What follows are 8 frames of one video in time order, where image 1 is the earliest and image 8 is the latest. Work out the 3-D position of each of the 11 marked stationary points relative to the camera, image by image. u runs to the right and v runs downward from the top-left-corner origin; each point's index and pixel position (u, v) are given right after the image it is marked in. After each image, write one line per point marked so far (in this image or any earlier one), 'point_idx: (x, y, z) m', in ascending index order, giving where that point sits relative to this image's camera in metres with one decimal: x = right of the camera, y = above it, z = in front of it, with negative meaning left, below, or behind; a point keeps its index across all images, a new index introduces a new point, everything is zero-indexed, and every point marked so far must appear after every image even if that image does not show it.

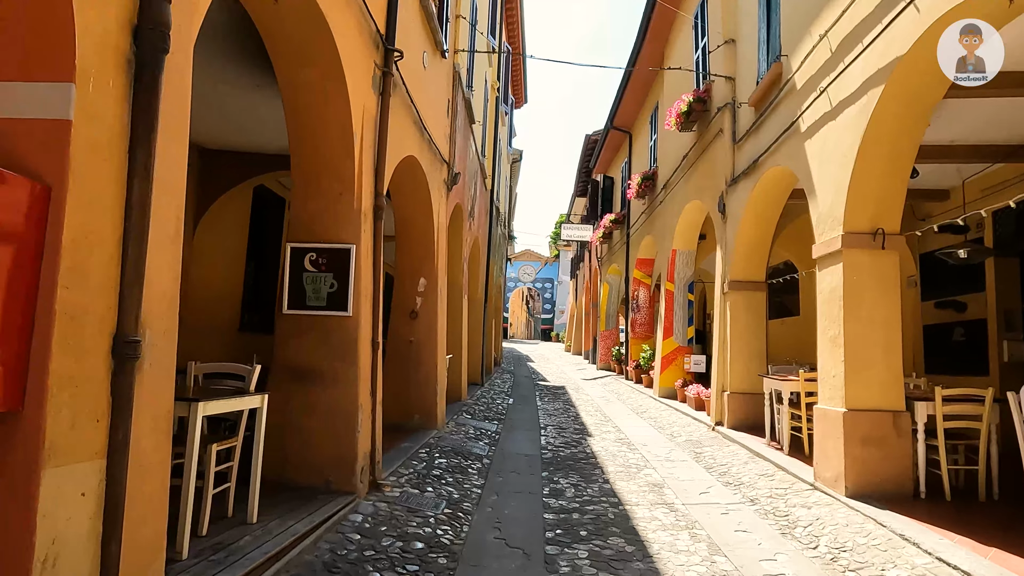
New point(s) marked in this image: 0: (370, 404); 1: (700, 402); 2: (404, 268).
0: (-1.0, -0.8, +4.6) m
1: (+2.7, -1.6, +9.5) m
2: (-1.2, +0.2, +7.4) m
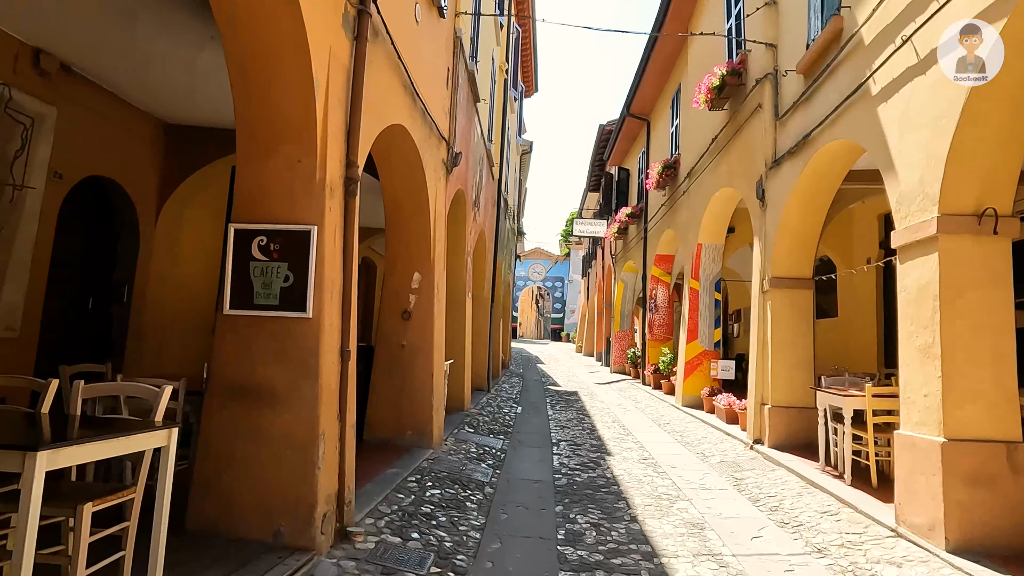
0: (-1.0, -0.8, +3.6) m
1: (+2.8, -1.6, +8.5) m
2: (-1.1, +0.2, +6.4) m
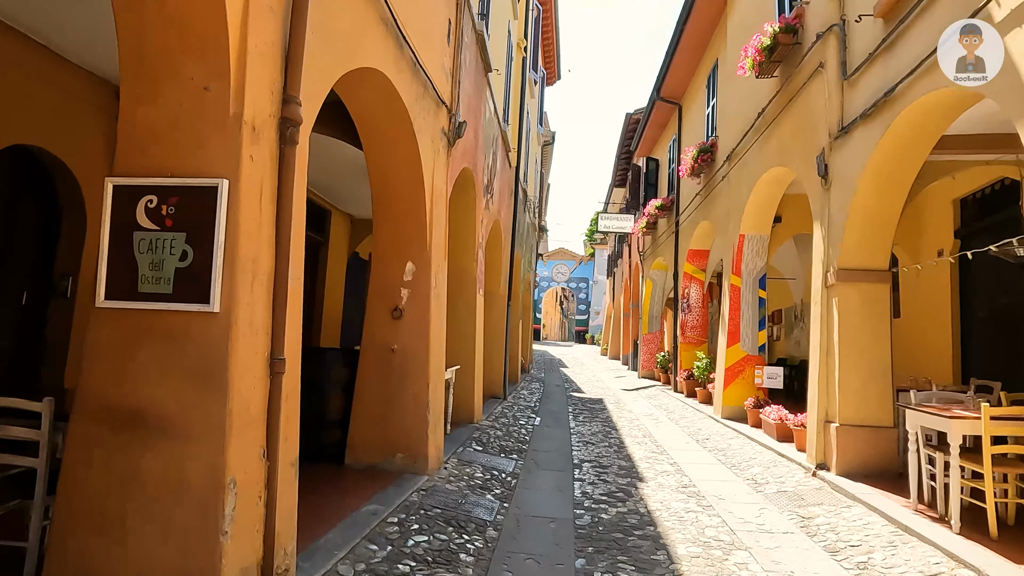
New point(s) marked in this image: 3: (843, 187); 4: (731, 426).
0: (-1.0, -0.7, +2.5) m
1: (+3.0, -1.5, +7.3) m
2: (-1.0, +0.3, +5.3) m
3: (+2.9, +0.9, +5.8) m
4: (+2.8, -1.8, +8.5) m
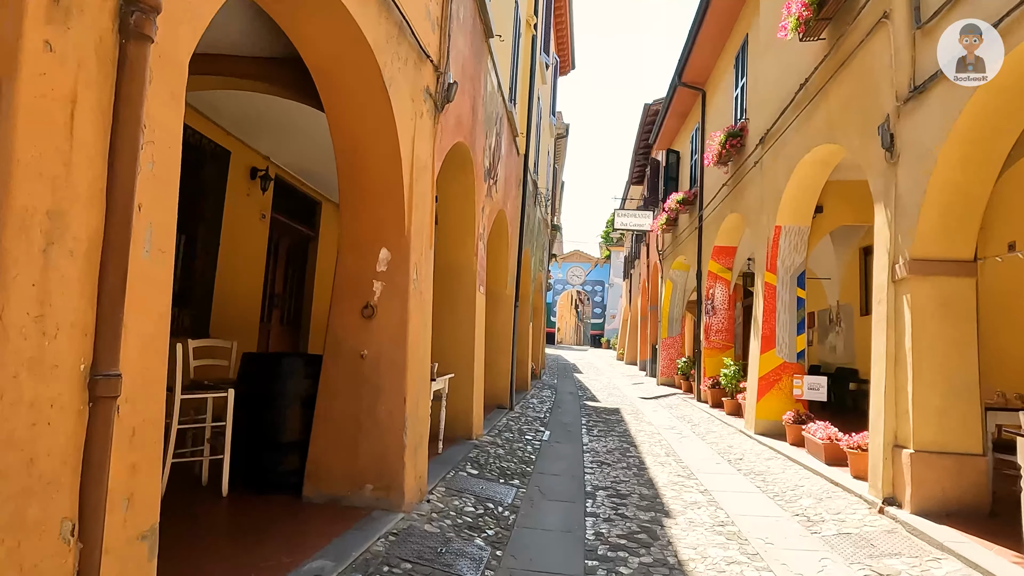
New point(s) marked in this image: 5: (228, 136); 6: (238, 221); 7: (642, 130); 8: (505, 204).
0: (-1.0, -0.6, +1.6) m
1: (+3.0, -1.5, +6.2) m
2: (-1.0, +0.4, +4.3) m
3: (+2.9, +0.9, +4.8) m
4: (+2.9, -1.8, +7.5) m
5: (-3.1, +1.6, +7.1) m
6: (-3.1, +0.8, +7.5) m
7: (+3.6, +4.4, +18.4) m
8: (-0.1, +1.1, +8.9) m
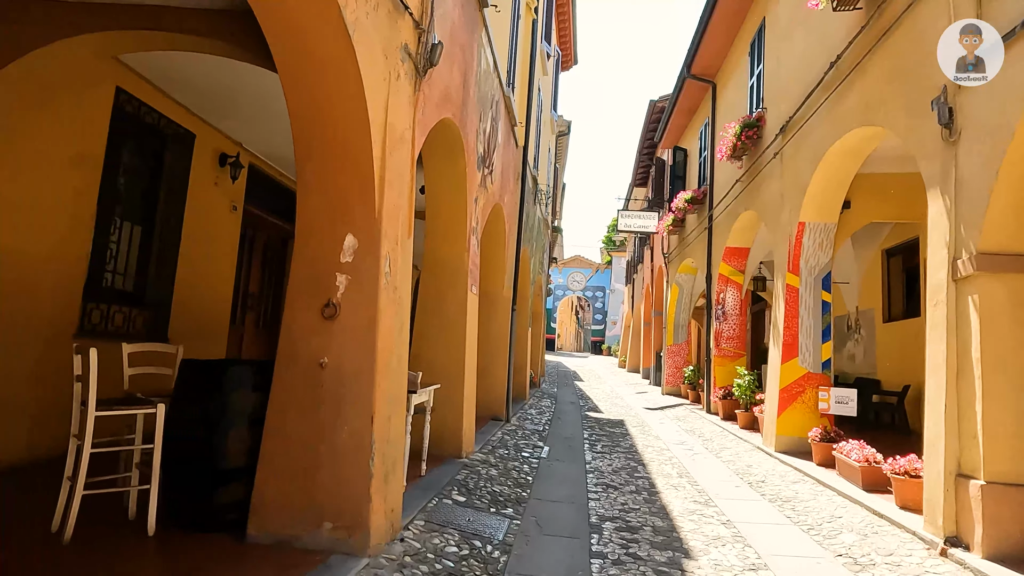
0: (-1.1, -0.6, +0.8) m
1: (+3.0, -1.5, +5.5) m
2: (-1.1, +0.4, +3.6) m
3: (+2.9, +0.9, +4.1) m
4: (+2.8, -1.8, +6.7) m
5: (-3.1, +1.7, +6.4) m
6: (-3.1, +0.8, +6.7) m
7: (+3.6, +4.3, +17.6) m
8: (-0.1, +1.1, +8.2) m
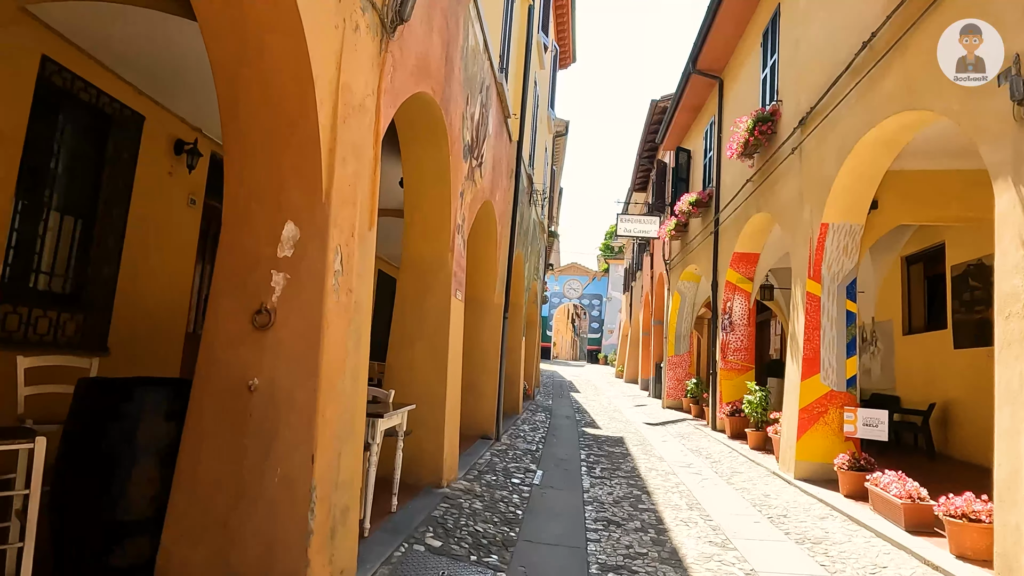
0: (-1.1, -0.6, 0.0) m
1: (+2.9, -1.6, +4.7) m
2: (-1.1, +0.4, +2.8) m
3: (+2.8, +0.9, +3.3) m
4: (+2.7, -1.9, +5.9) m
5: (-3.2, +1.6, +5.7) m
6: (-3.2, +0.8, +6.0) m
7: (+3.5, +4.1, +17.0) m
8: (-0.2, +1.0, +7.4) m
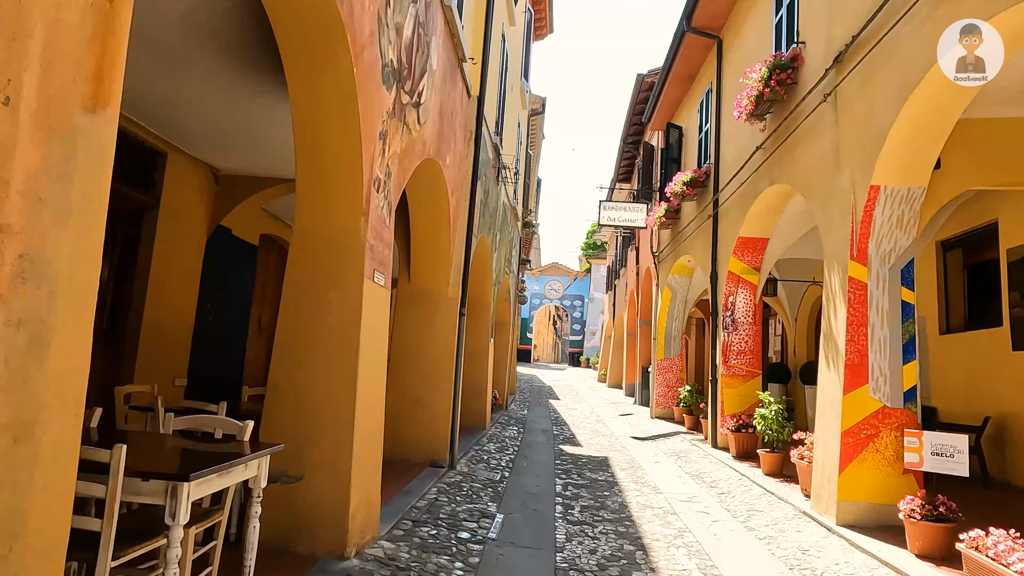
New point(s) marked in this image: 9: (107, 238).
0: (-1.4, -0.4, -1.7) m
1: (+2.6, -1.5, +3.1) m
2: (-1.4, +0.5, +1.1) m
3: (+2.5, +1.0, +1.7) m
4: (+2.4, -1.7, +4.3) m
5: (-3.5, +1.8, +3.9) m
6: (-3.6, +0.9, +4.2) m
7: (+2.8, +4.1, +15.4) m
8: (-0.6, +1.2, +5.7) m
9: (-3.6, +0.5, +5.7) m
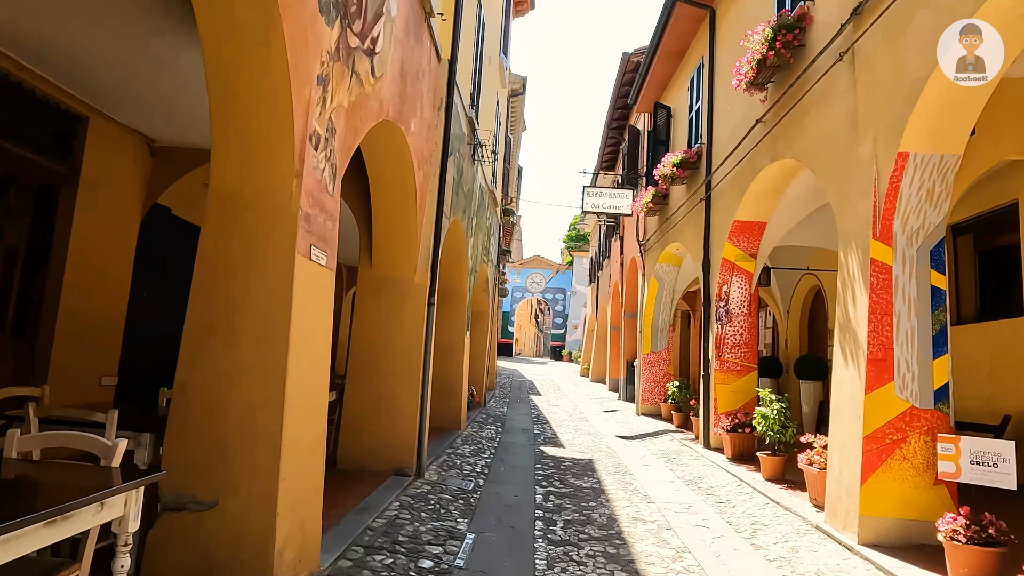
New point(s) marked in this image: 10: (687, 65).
0: (-1.4, -0.4, -2.4) m
1: (+2.4, -1.4, +2.4) m
2: (-1.5, +0.6, +0.3) m
3: (+2.4, +1.1, +1.0) m
4: (+2.2, -1.6, +3.7) m
5: (-3.7, +1.9, +3.0) m
6: (-3.7, +1.0, +3.4) m
7: (+2.4, +4.3, +14.7) m
8: (-0.8, +1.3, +5.0) m
9: (-3.8, +0.6, +4.9) m
10: (+2.8, +3.6, +10.6) m
